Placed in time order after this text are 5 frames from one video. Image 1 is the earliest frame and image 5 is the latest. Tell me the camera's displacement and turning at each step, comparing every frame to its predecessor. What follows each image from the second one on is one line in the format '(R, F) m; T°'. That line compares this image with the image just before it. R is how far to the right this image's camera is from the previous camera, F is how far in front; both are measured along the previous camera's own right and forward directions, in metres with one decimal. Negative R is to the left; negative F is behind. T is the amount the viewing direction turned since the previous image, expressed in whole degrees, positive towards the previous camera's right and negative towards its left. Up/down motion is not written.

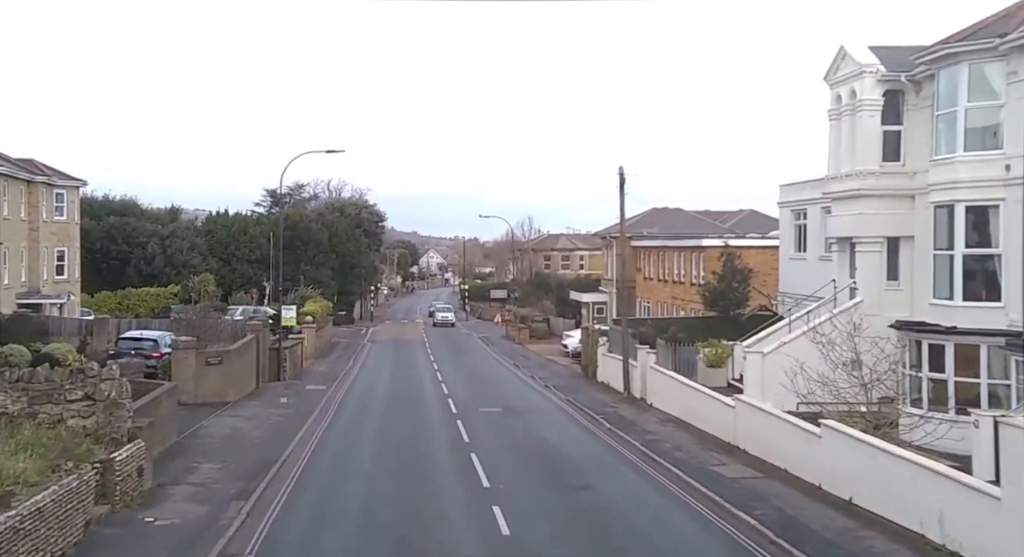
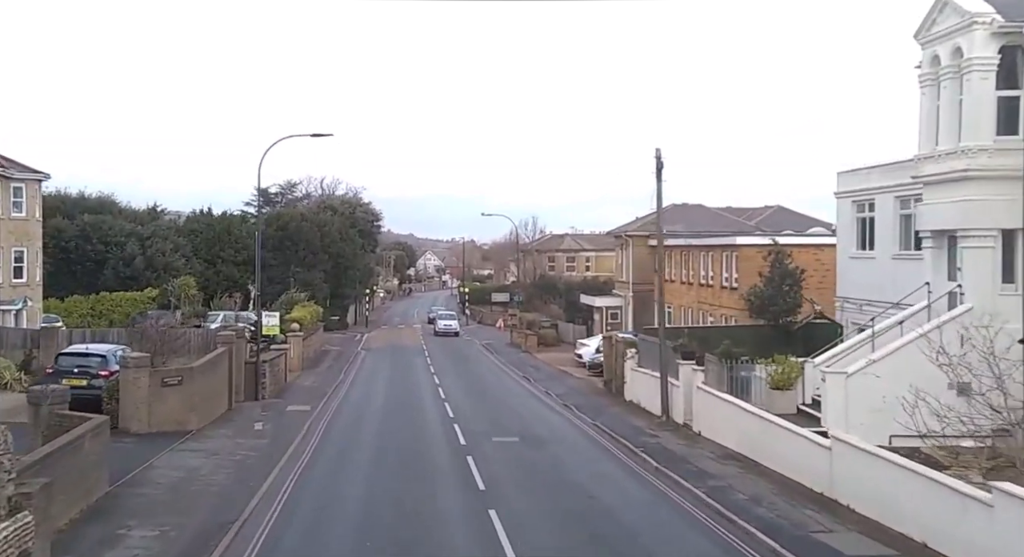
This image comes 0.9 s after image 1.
(-0.5, +4.7) m; 0°
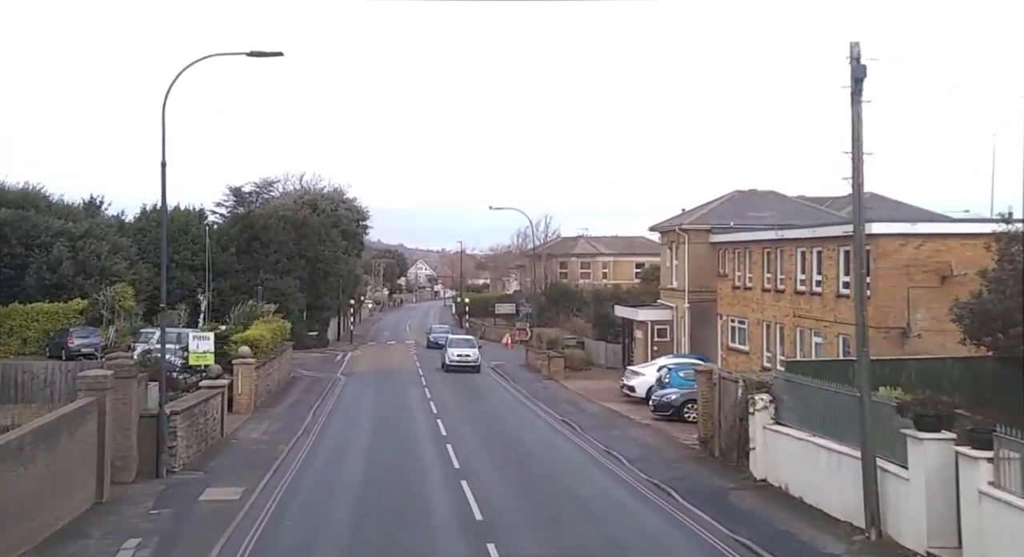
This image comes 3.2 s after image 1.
(-1.3, +11.6) m; +1°
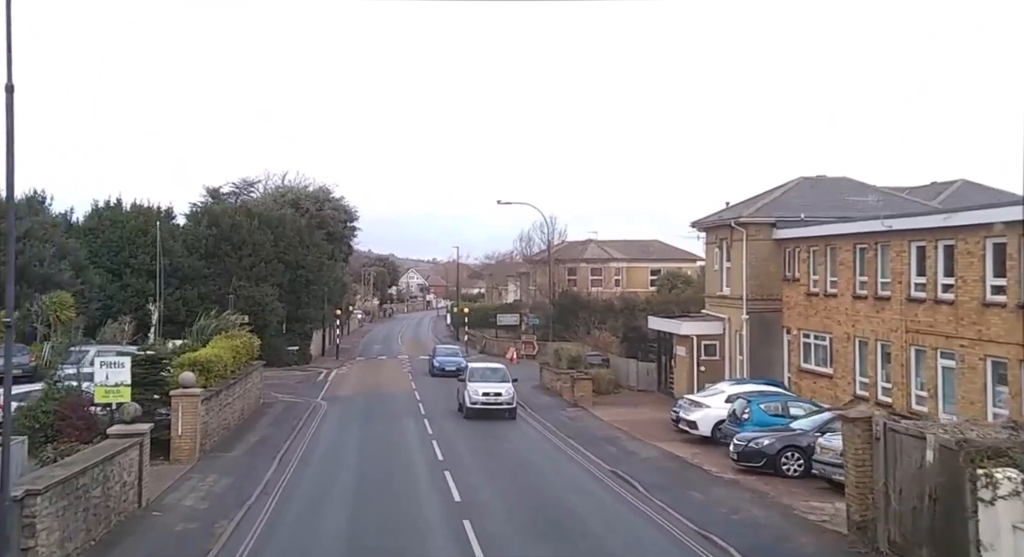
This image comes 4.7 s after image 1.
(-0.9, +7.6) m; +1°
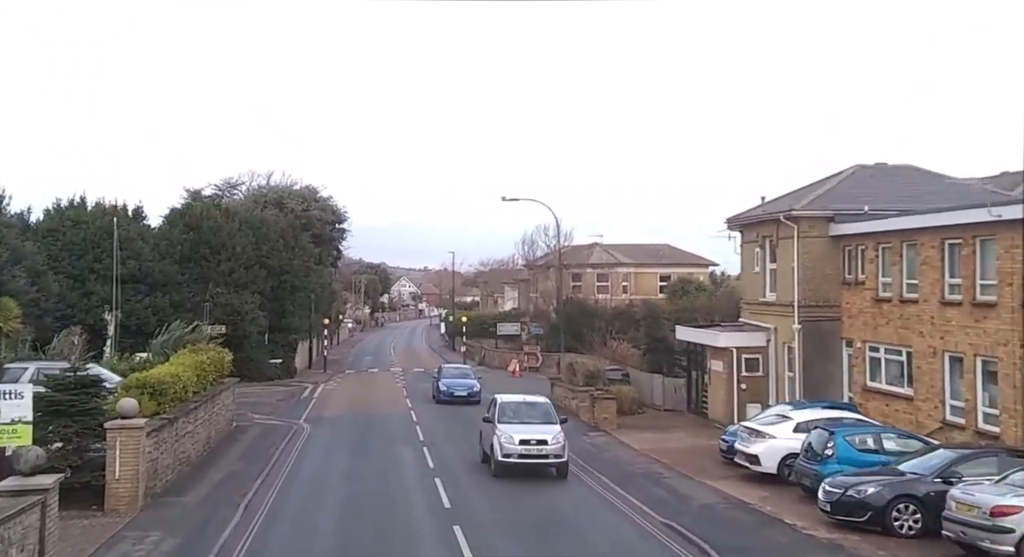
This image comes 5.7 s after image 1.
(-0.6, +4.8) m; 0°
